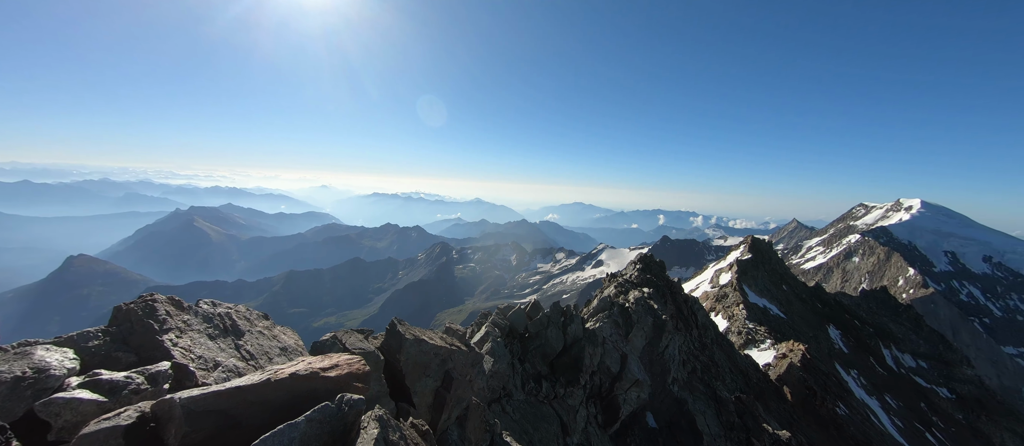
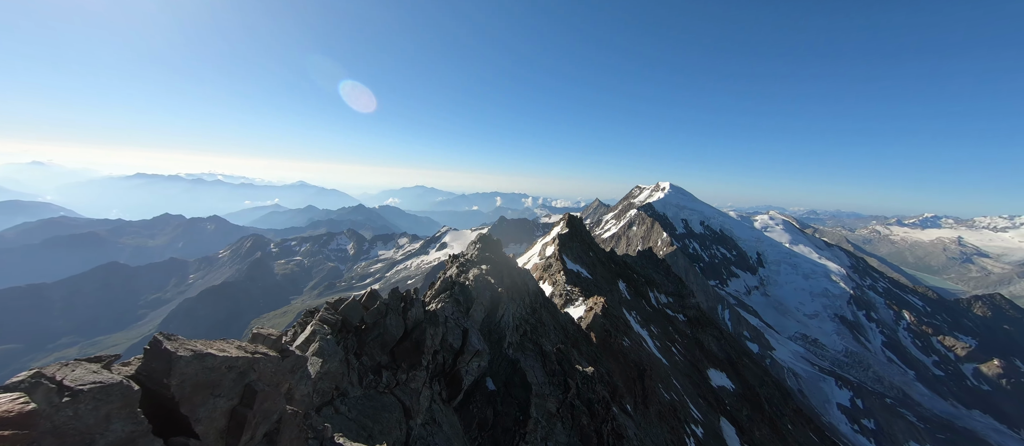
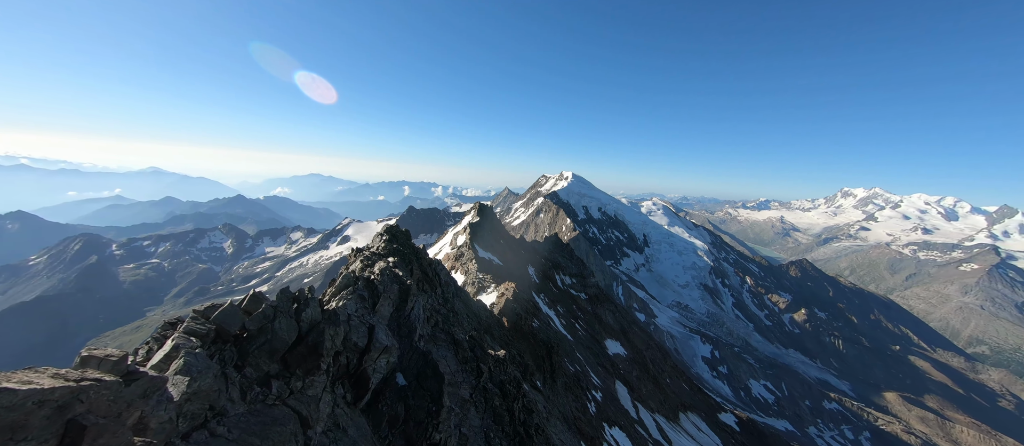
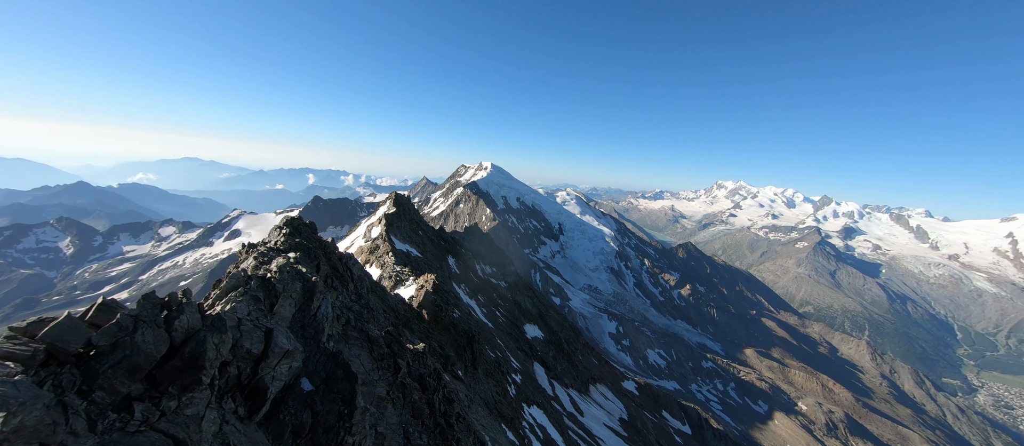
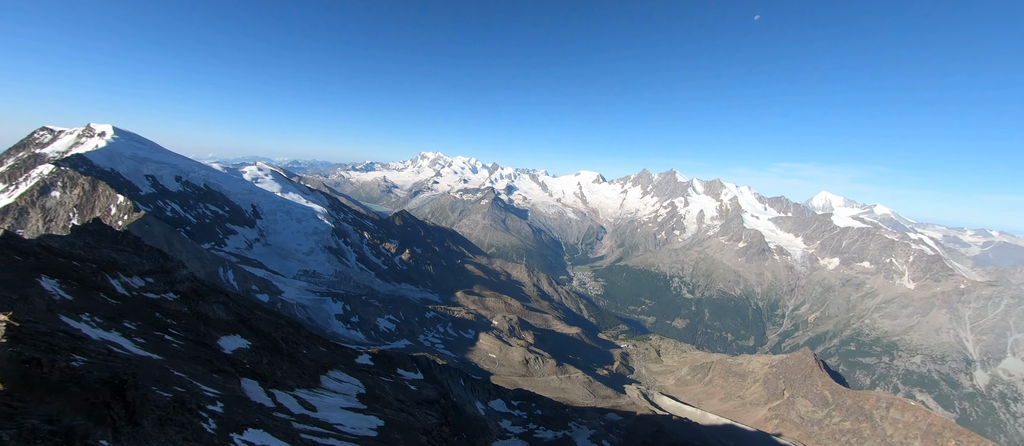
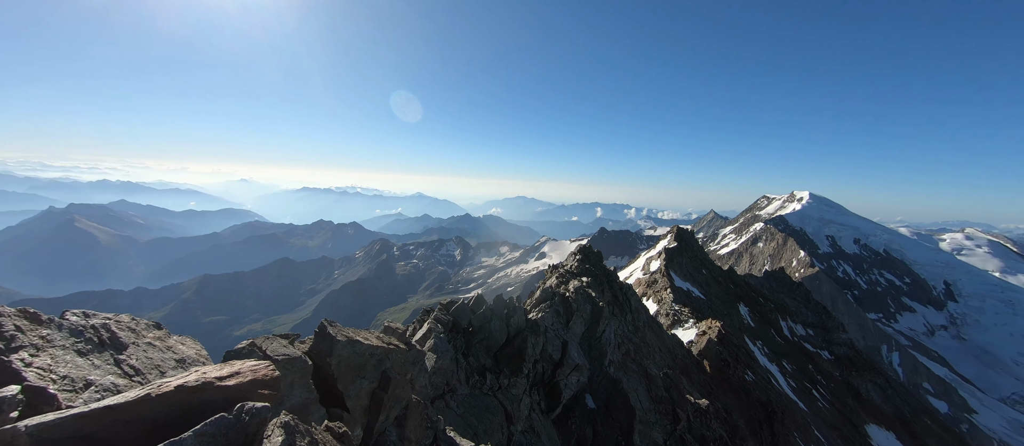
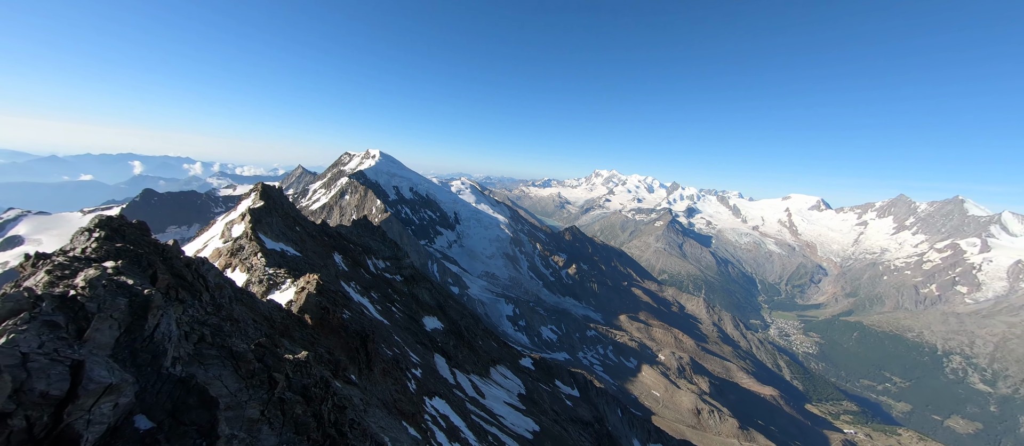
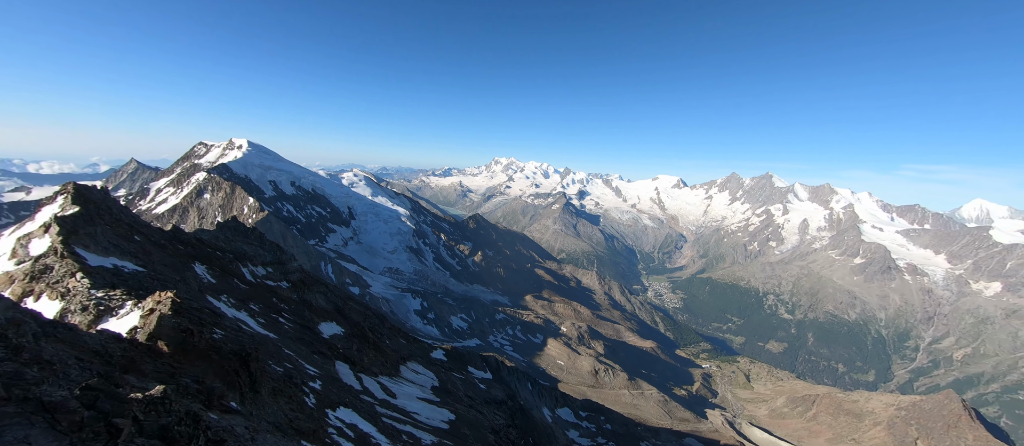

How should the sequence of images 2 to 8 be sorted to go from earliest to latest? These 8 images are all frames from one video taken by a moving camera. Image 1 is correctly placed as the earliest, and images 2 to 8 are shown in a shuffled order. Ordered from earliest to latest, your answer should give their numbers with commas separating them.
6, 2, 3, 4, 7, 8, 5
